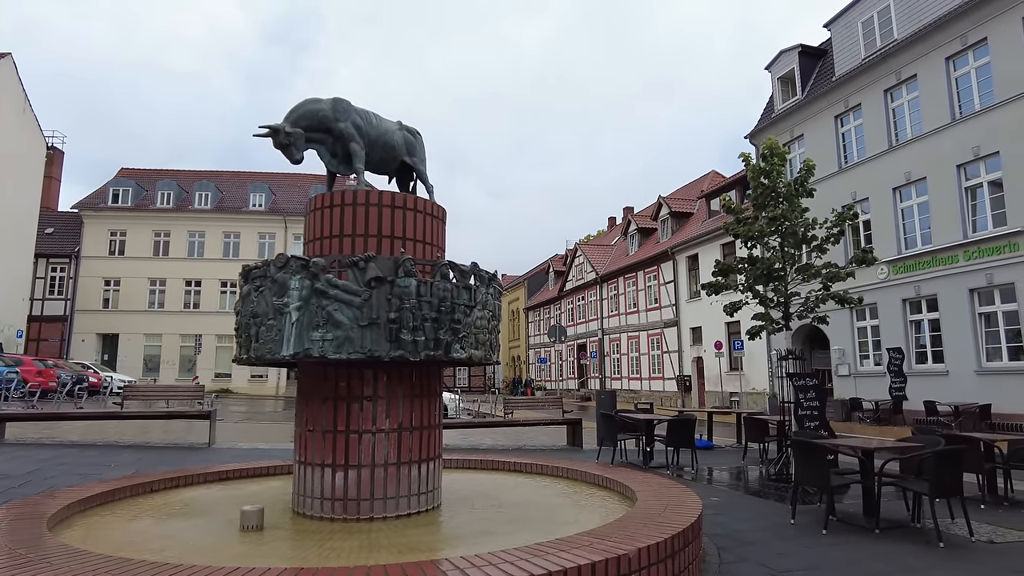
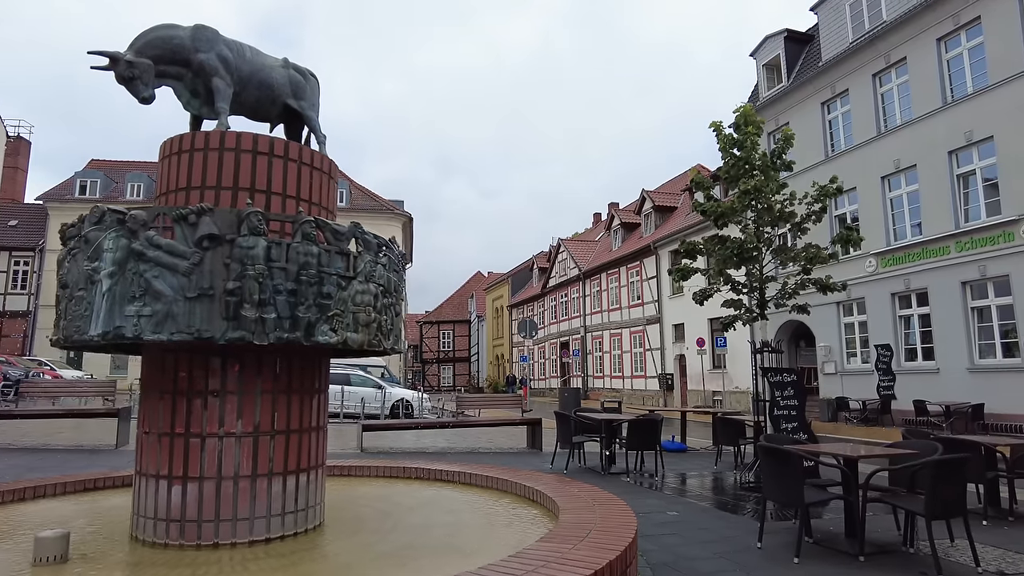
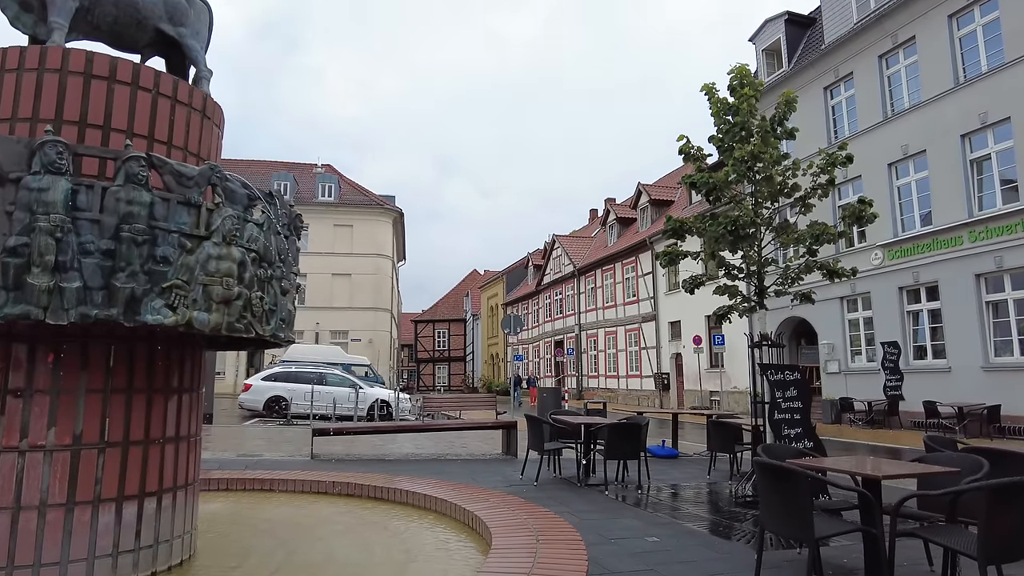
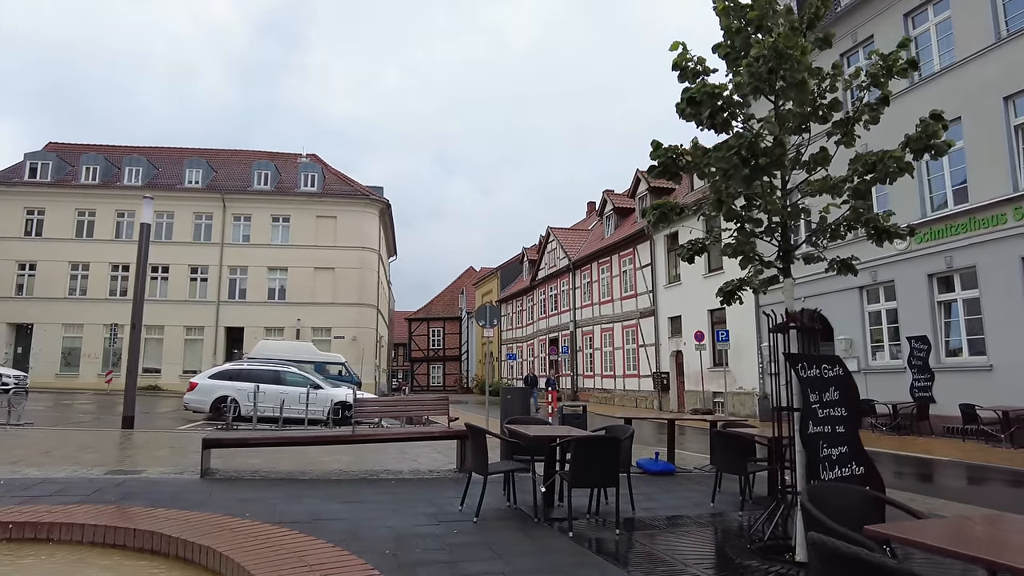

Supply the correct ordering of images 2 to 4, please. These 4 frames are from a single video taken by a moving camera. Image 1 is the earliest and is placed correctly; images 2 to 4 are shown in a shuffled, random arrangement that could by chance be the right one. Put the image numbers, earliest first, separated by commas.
2, 3, 4
